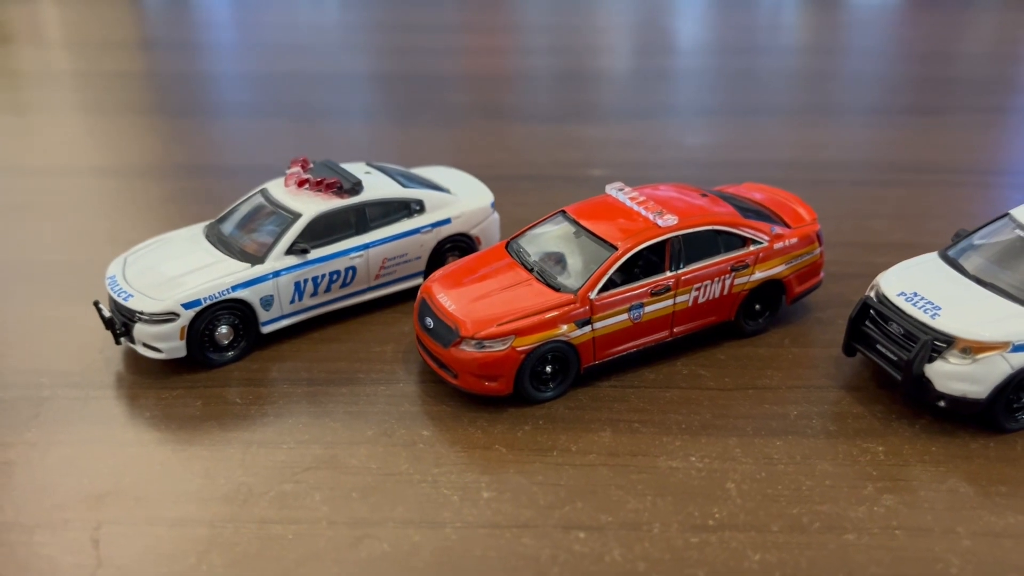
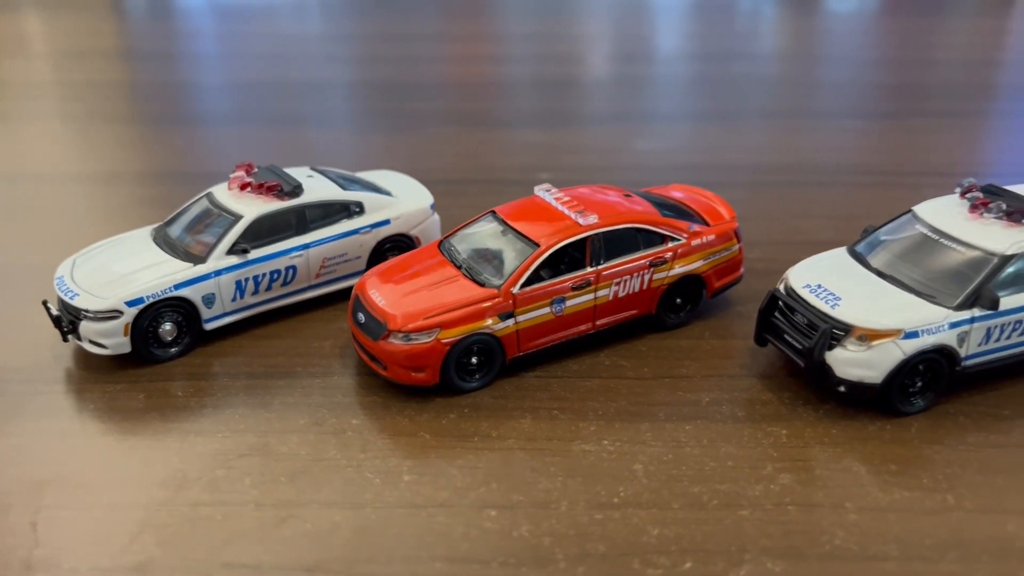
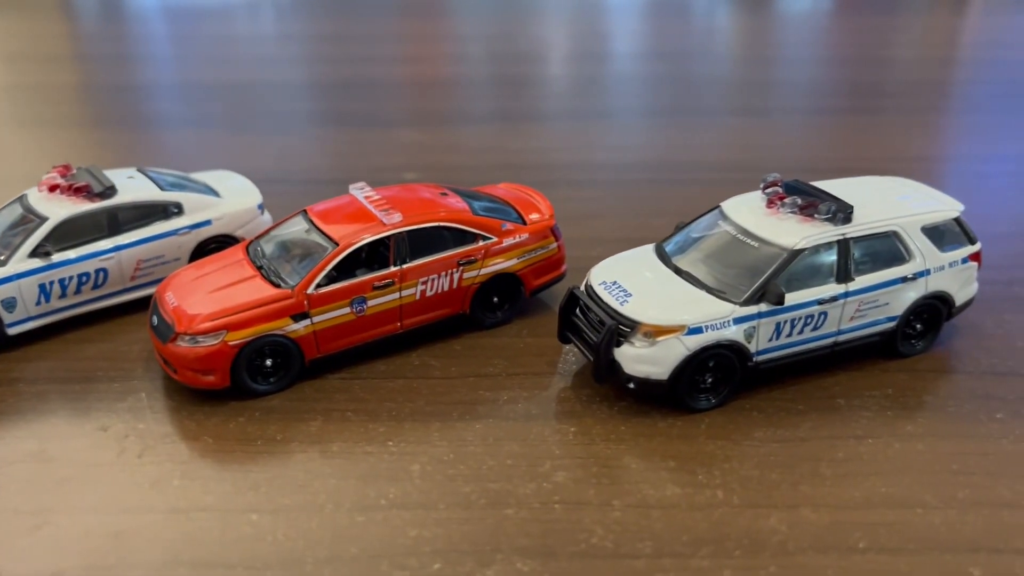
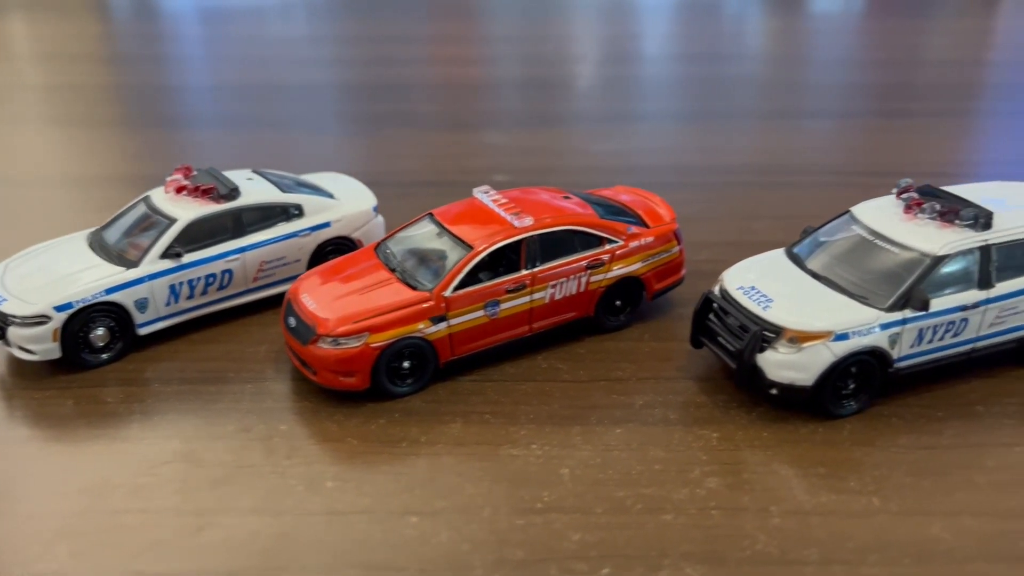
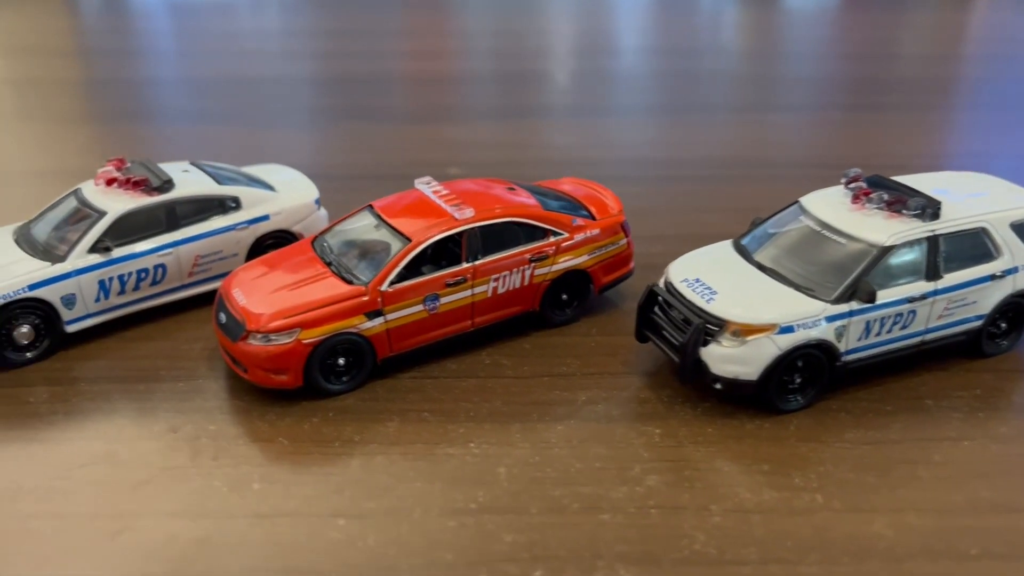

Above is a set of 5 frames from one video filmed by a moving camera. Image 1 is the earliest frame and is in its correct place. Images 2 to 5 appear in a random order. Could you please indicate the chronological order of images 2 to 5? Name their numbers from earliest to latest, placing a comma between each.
2, 4, 3, 5
